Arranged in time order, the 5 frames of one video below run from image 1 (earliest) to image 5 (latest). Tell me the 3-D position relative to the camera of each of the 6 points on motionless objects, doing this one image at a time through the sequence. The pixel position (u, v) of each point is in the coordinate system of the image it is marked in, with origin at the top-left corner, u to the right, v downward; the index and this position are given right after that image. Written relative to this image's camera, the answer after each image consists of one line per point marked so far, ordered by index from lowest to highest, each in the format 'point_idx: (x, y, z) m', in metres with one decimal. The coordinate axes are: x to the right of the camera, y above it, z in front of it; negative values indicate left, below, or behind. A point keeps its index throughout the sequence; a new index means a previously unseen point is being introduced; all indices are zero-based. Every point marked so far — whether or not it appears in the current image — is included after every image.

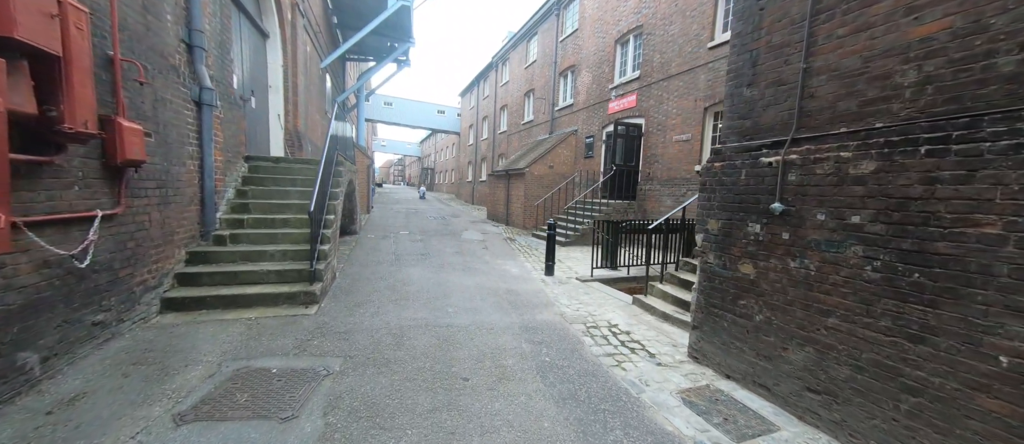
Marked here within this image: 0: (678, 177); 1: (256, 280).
0: (+4.4, +1.2, +9.2) m
1: (-3.0, -0.7, +4.1) m
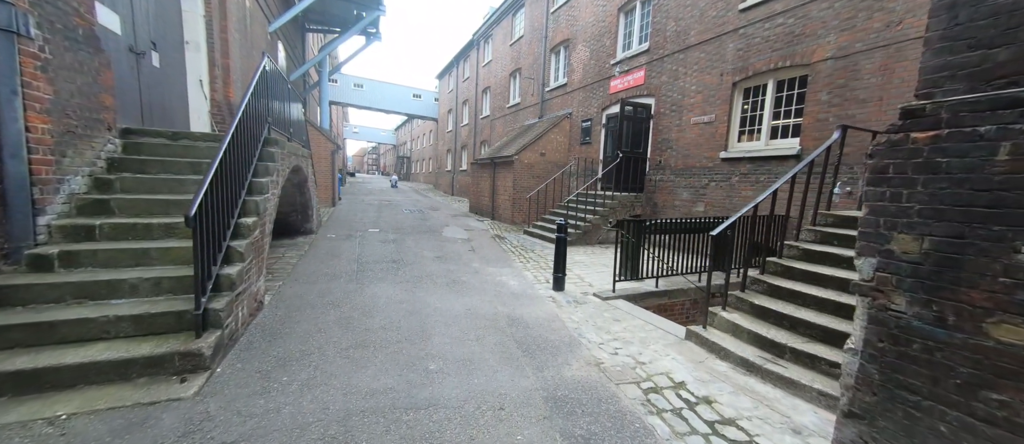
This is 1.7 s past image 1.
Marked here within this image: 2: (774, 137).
0: (+4.3, +1.3, +7.9) m
1: (-2.9, -0.8, +2.4) m
2: (+5.1, +1.6, +6.7) m
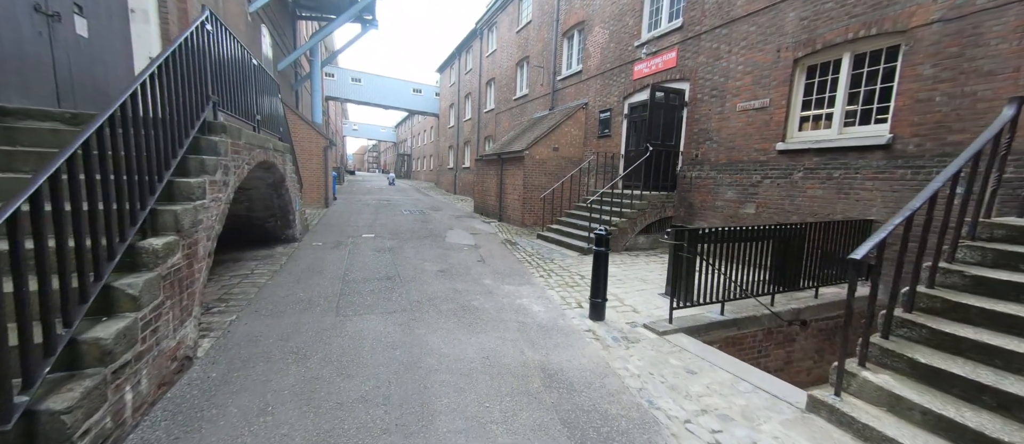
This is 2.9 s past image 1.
0: (+4.6, +1.2, +6.7) m
1: (-2.6, -0.9, +1.2) m
2: (+5.4, +1.6, +5.5) m
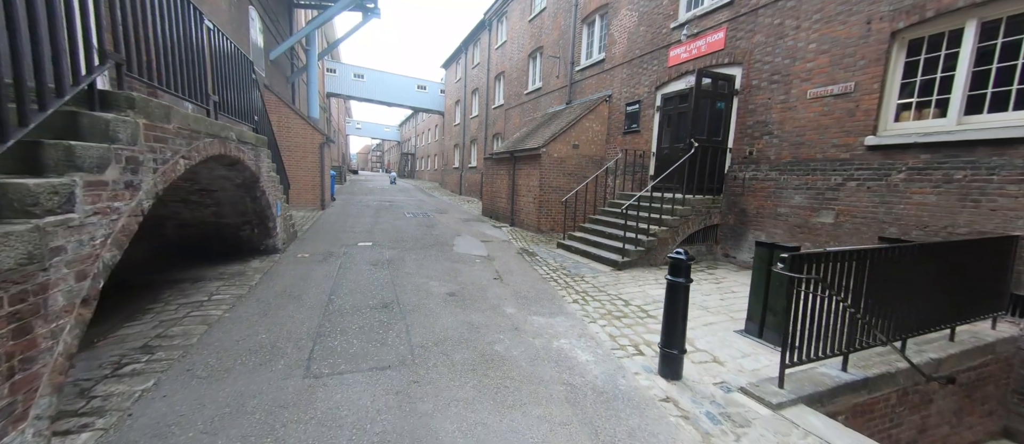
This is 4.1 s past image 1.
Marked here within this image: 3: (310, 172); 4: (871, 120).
0: (+4.9, +1.0, +5.5) m
1: (-2.3, -1.1, +0.1) m
2: (+5.8, +1.4, +4.3) m
3: (-6.9, +1.7, +11.7) m
4: (+5.2, +1.5, +5.0) m
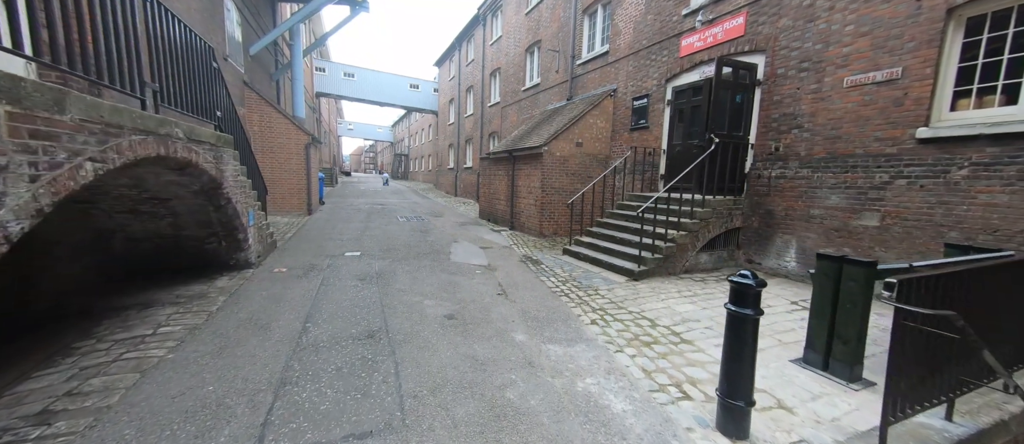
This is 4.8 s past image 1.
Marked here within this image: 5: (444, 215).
0: (+5.0, +1.0, +4.9) m
1: (-2.1, -1.2, -0.6) m
2: (+5.8, +1.4, +3.7) m
3: (-7.0, +1.5, +11.0) m
4: (+5.3, +1.4, +4.4) m
5: (-2.6, +0.3, +12.9) m
